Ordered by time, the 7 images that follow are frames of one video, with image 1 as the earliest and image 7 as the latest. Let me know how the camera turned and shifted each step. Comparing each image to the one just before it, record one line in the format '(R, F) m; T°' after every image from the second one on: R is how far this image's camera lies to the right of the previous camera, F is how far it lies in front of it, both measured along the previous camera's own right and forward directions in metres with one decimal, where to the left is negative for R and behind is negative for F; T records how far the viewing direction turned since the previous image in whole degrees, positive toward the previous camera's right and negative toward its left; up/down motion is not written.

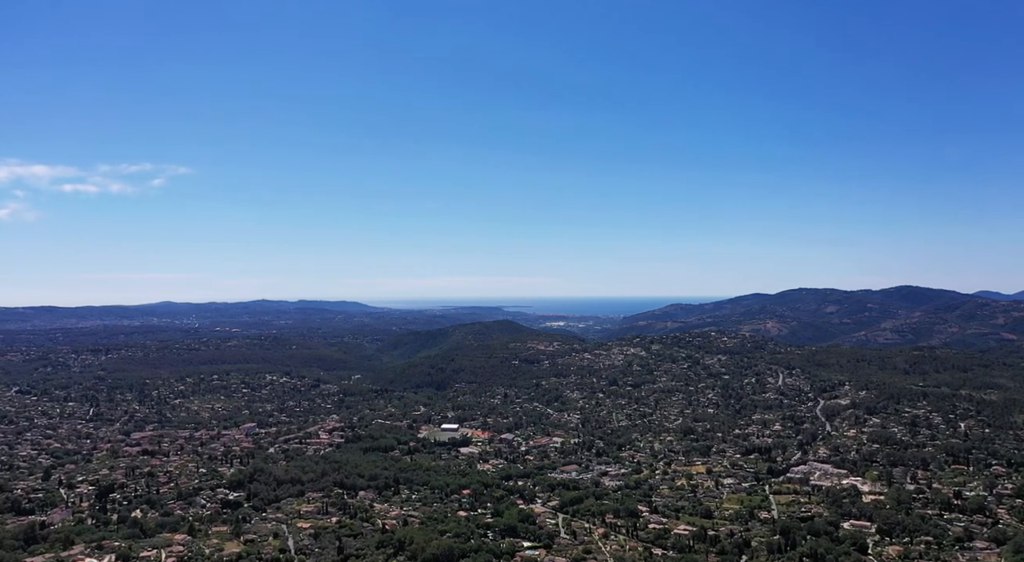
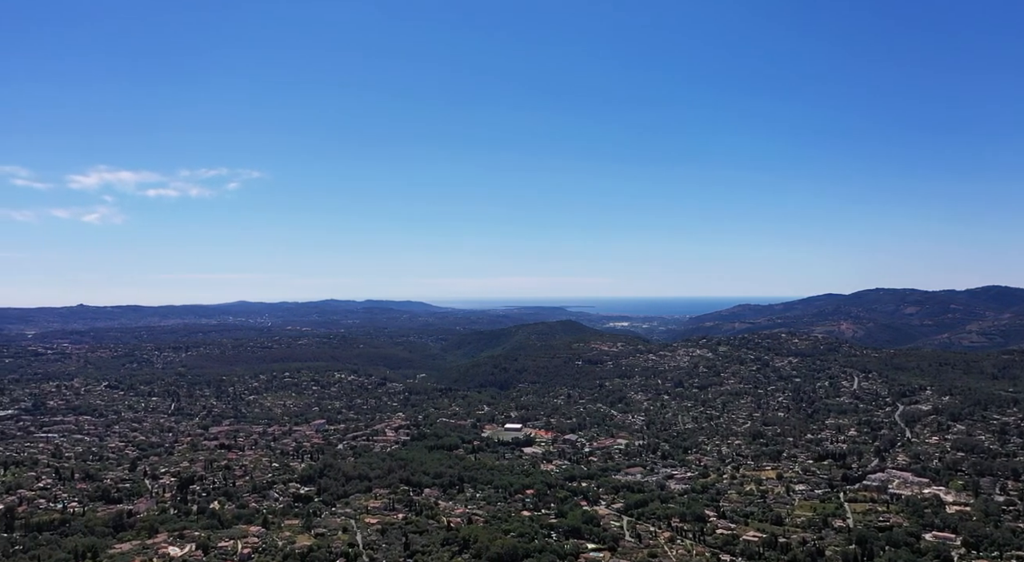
(-0.4, -0.2) m; -4°
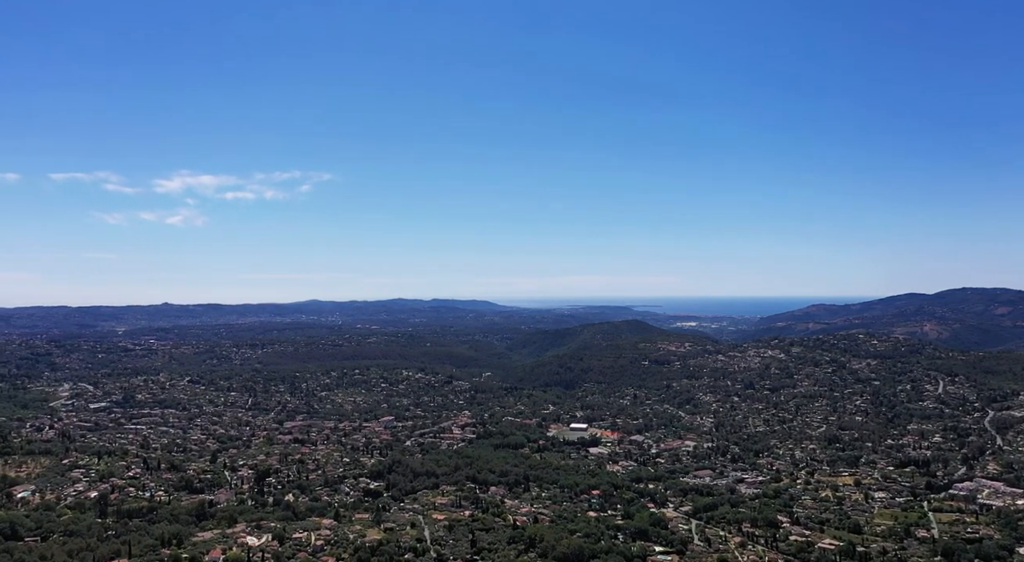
(-0.3, -0.1) m; -4°
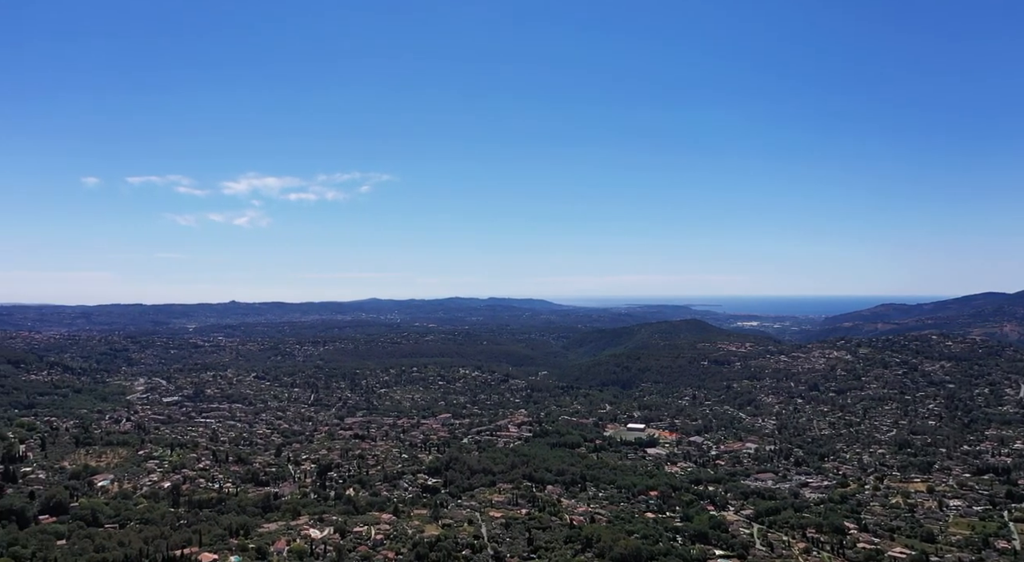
(-0.2, 0.0) m; -4°
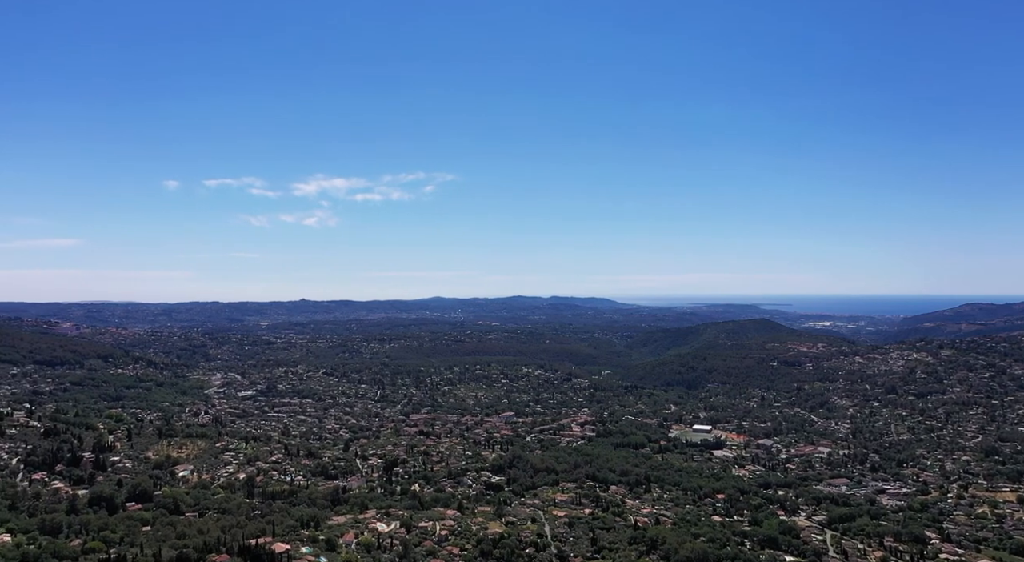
(-0.2, +0.2) m; -4°
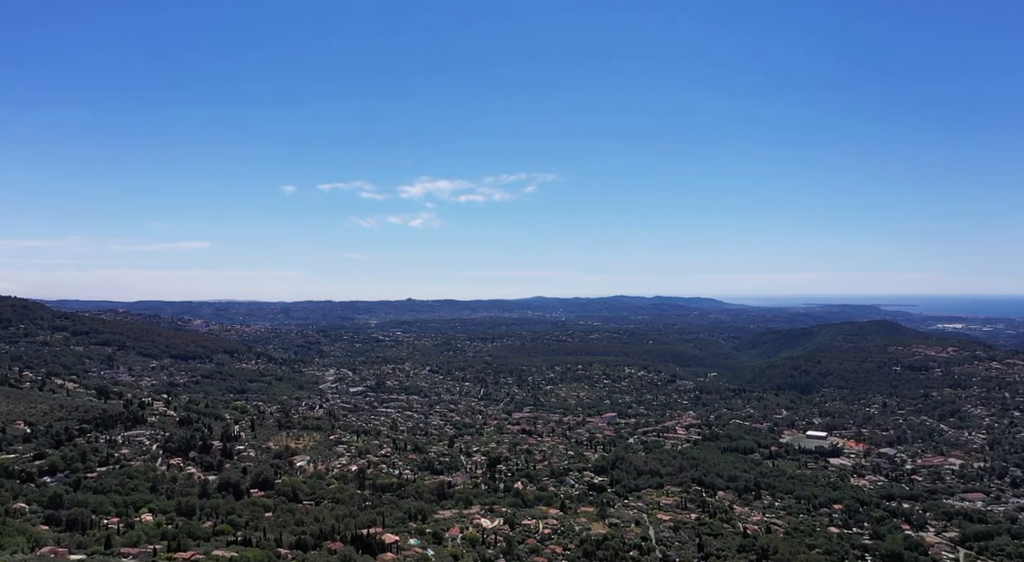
(-0.6, +0.4) m; -7°
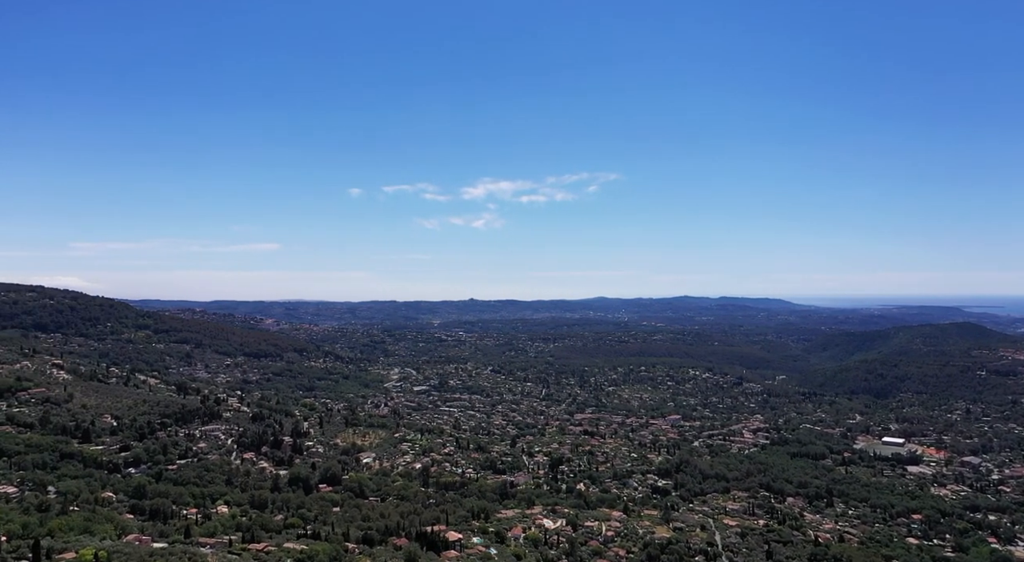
(-0.4, +0.3) m; -4°
